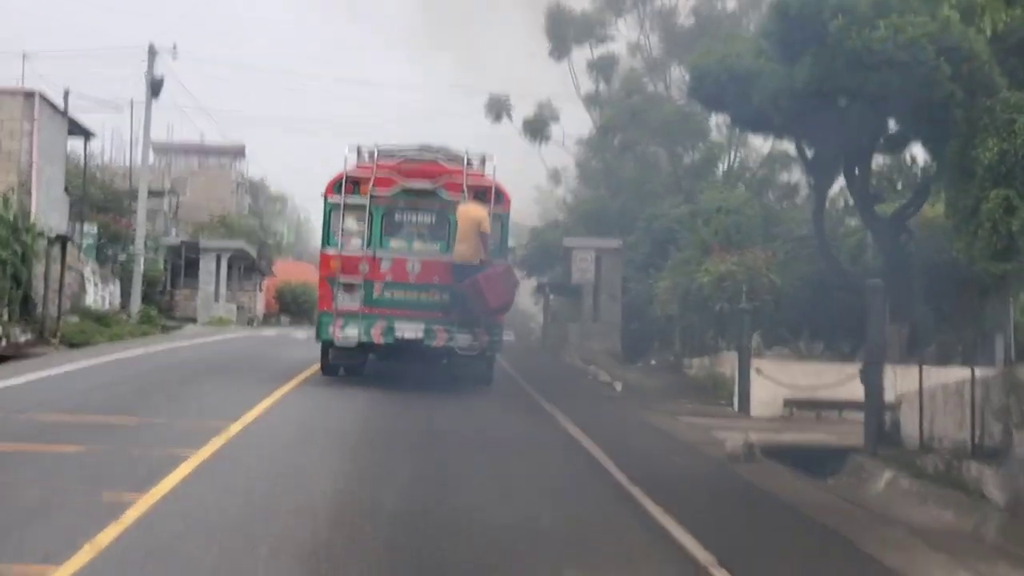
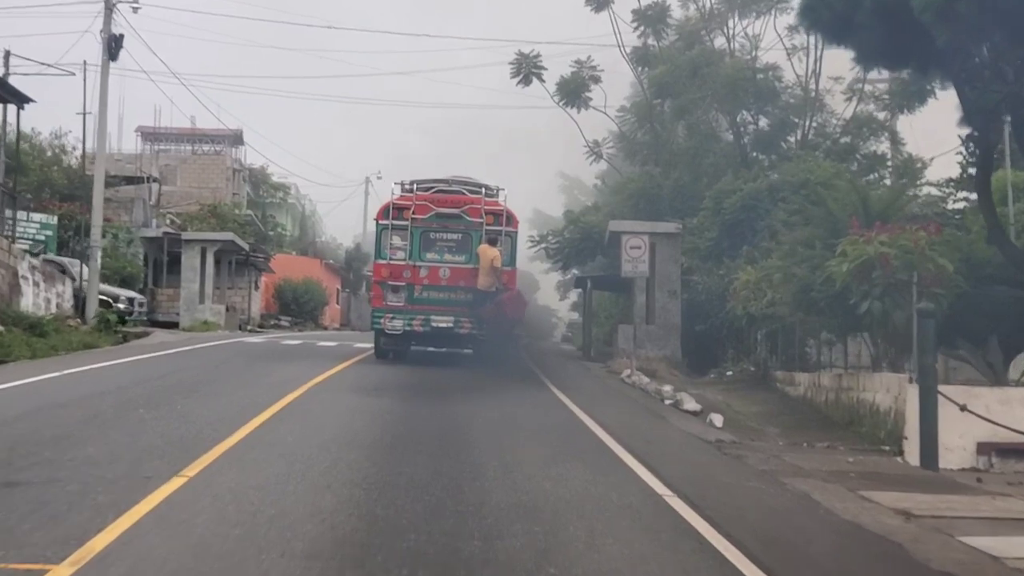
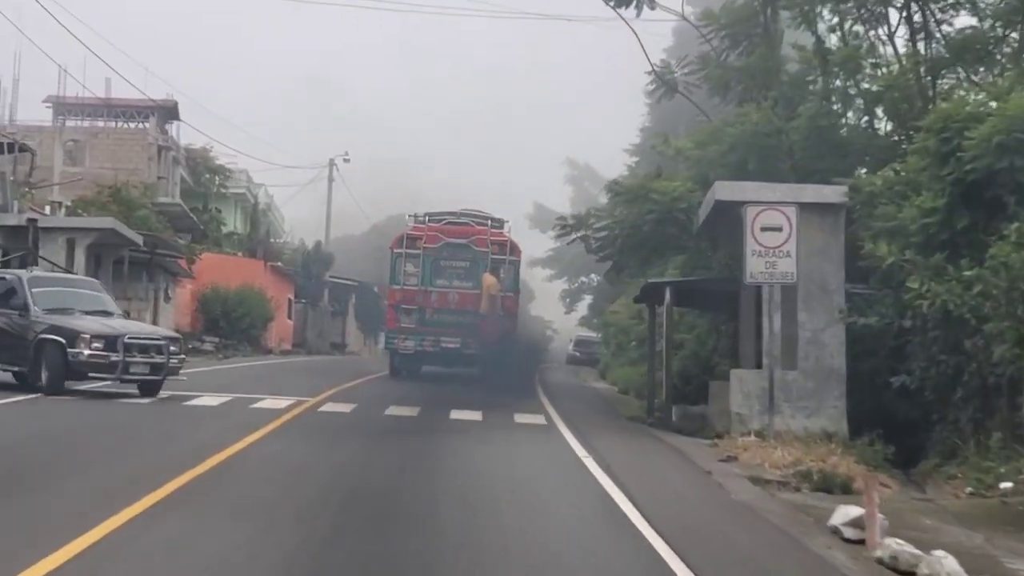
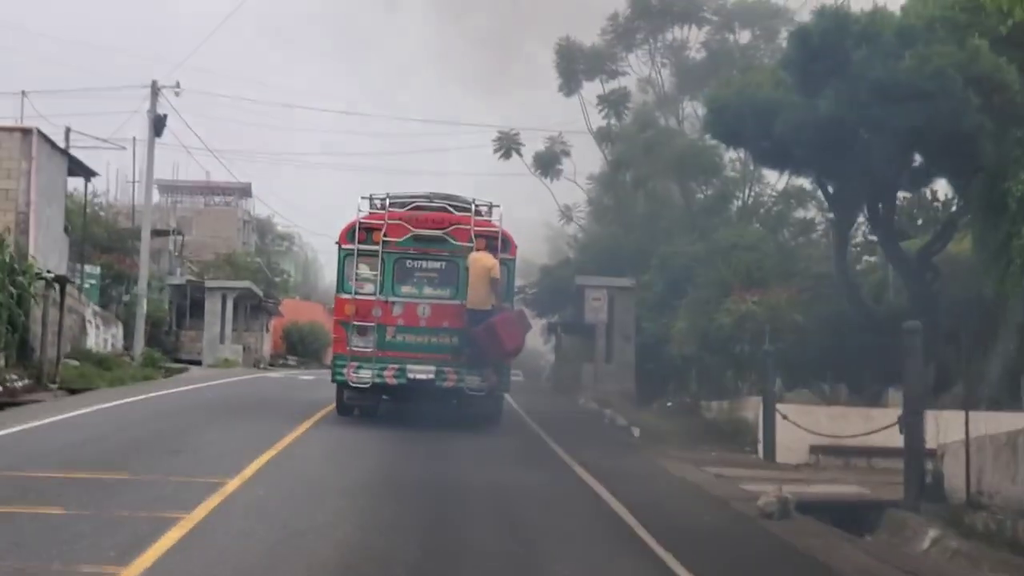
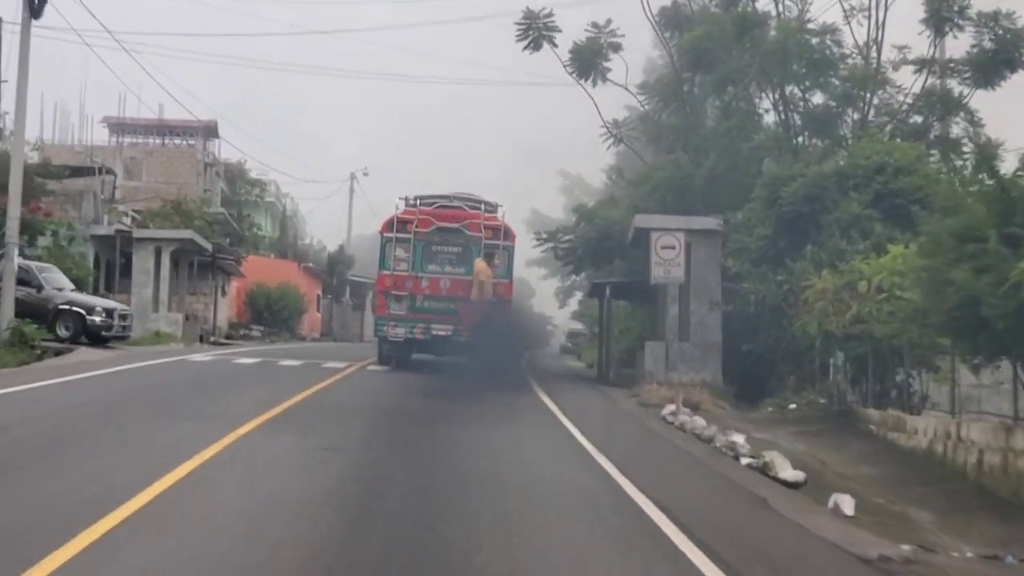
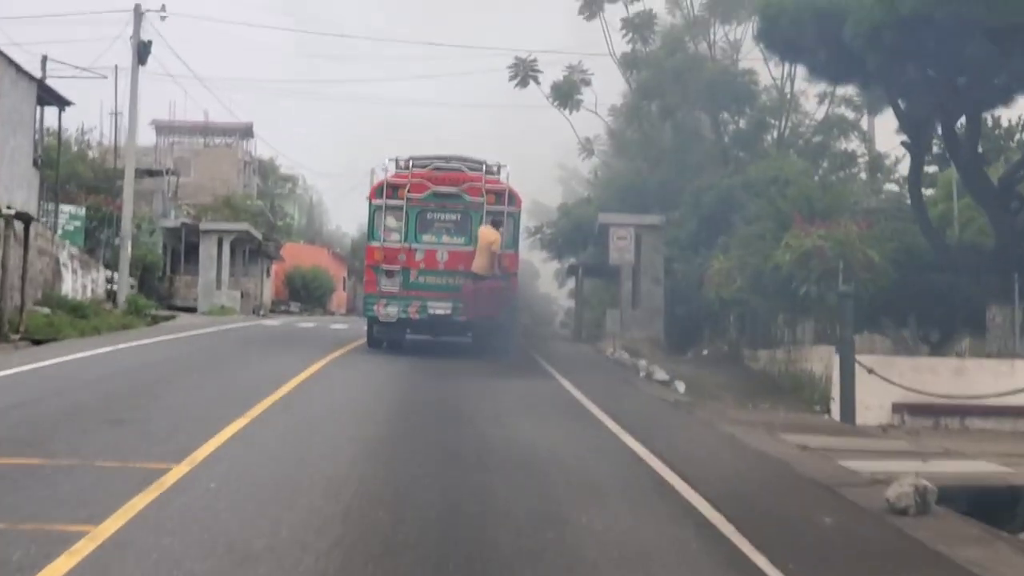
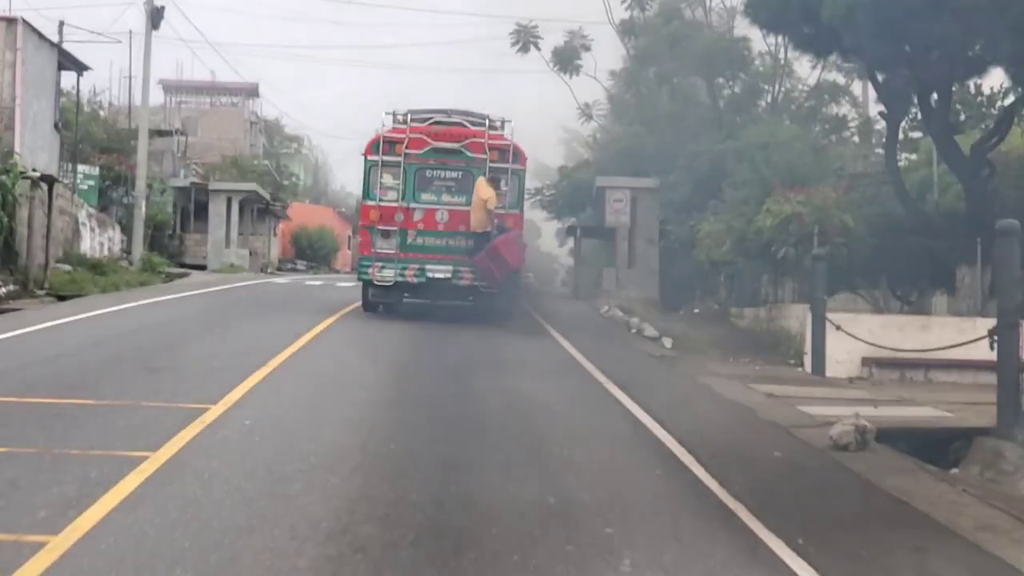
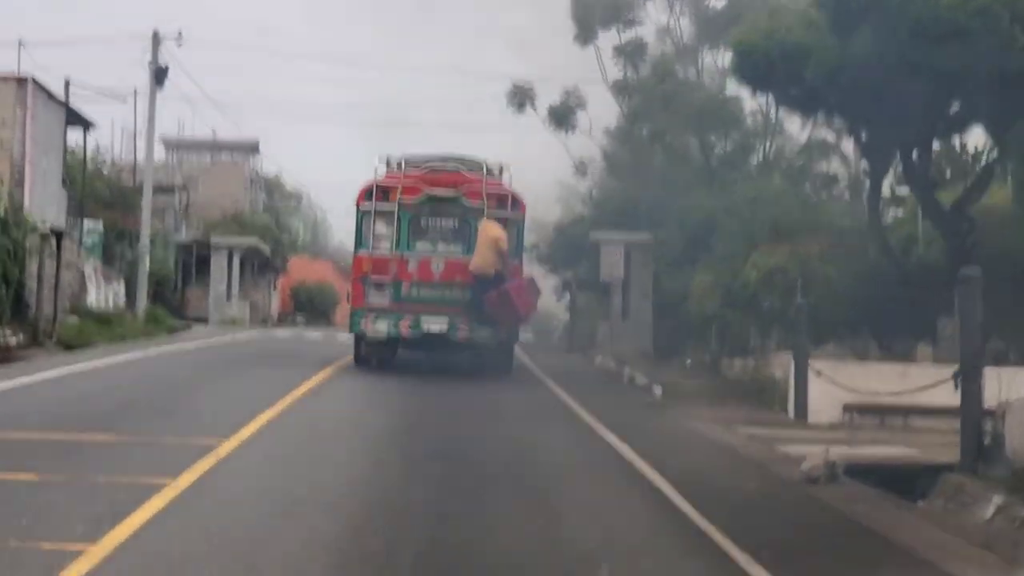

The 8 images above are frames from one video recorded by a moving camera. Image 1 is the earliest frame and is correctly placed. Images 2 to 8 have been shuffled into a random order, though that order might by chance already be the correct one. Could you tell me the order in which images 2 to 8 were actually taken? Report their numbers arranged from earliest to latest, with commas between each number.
4, 8, 7, 6, 2, 5, 3
